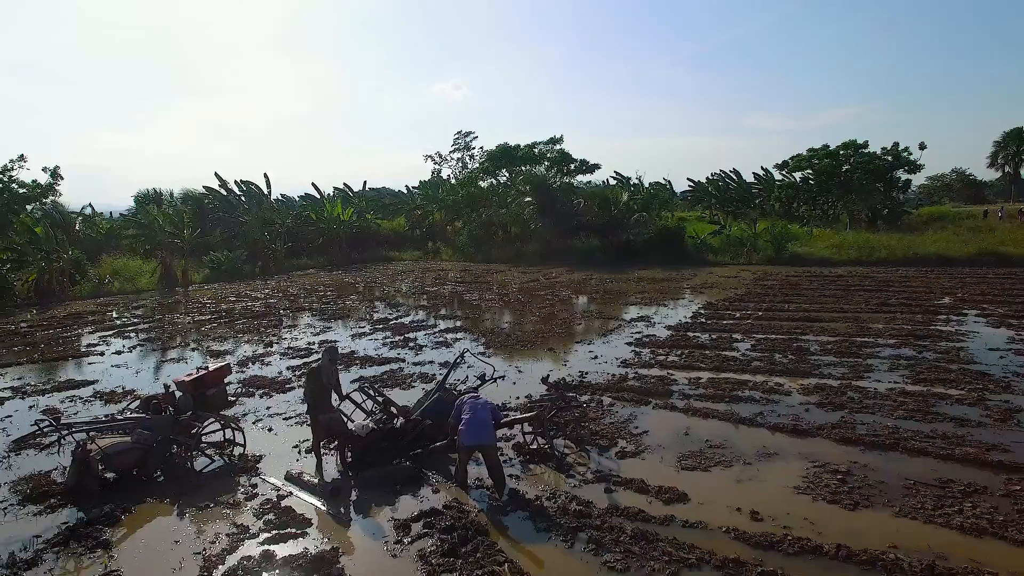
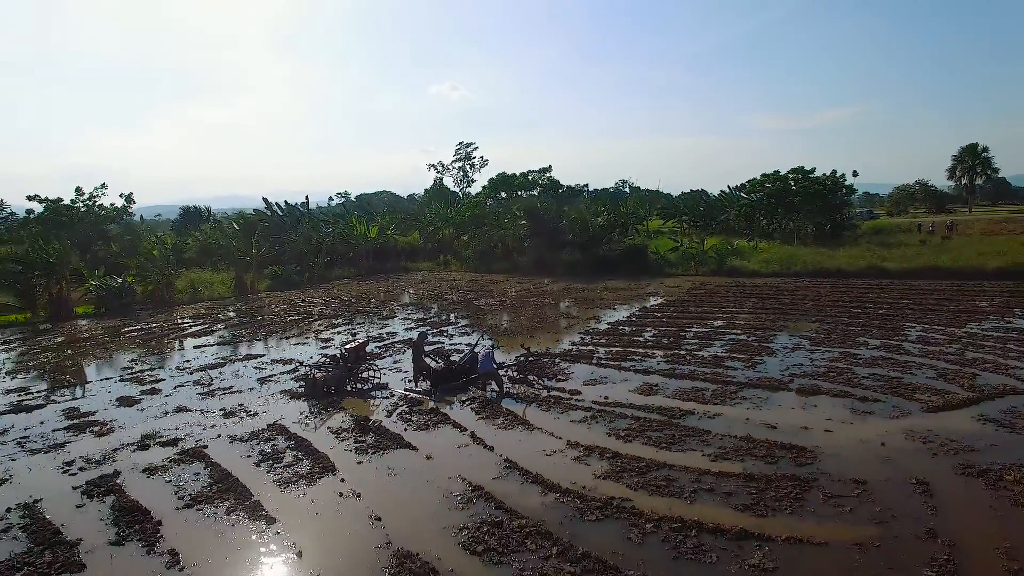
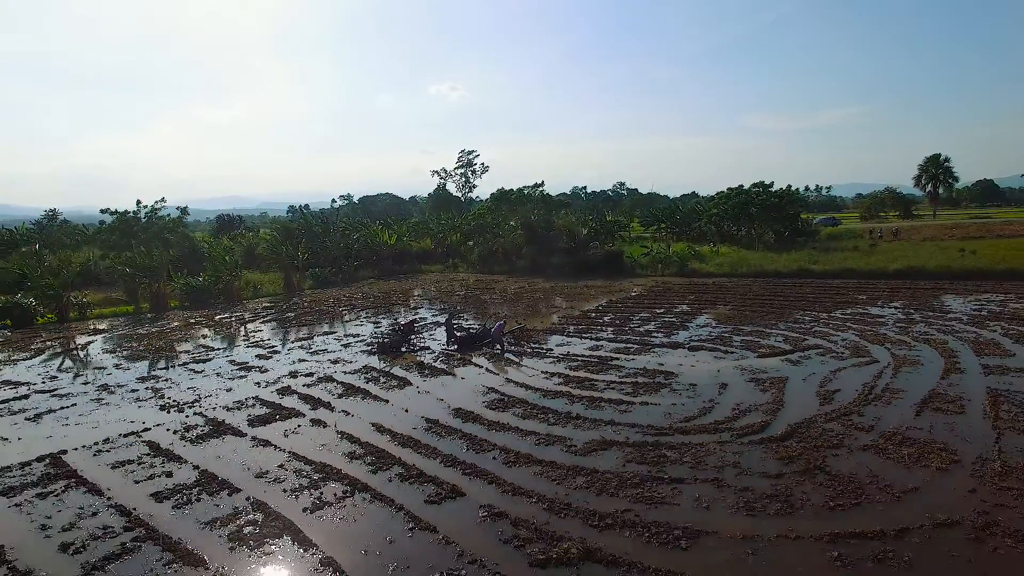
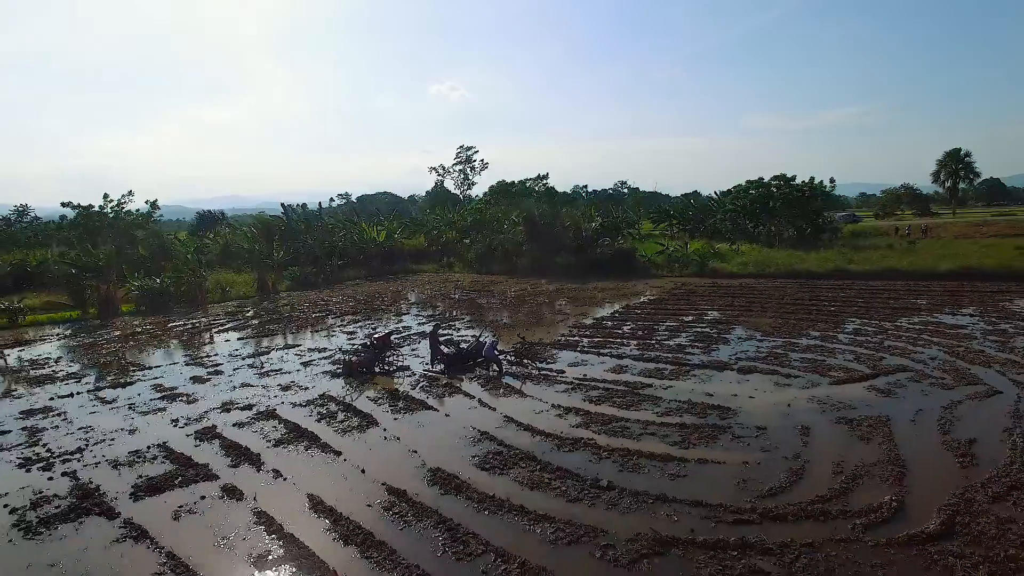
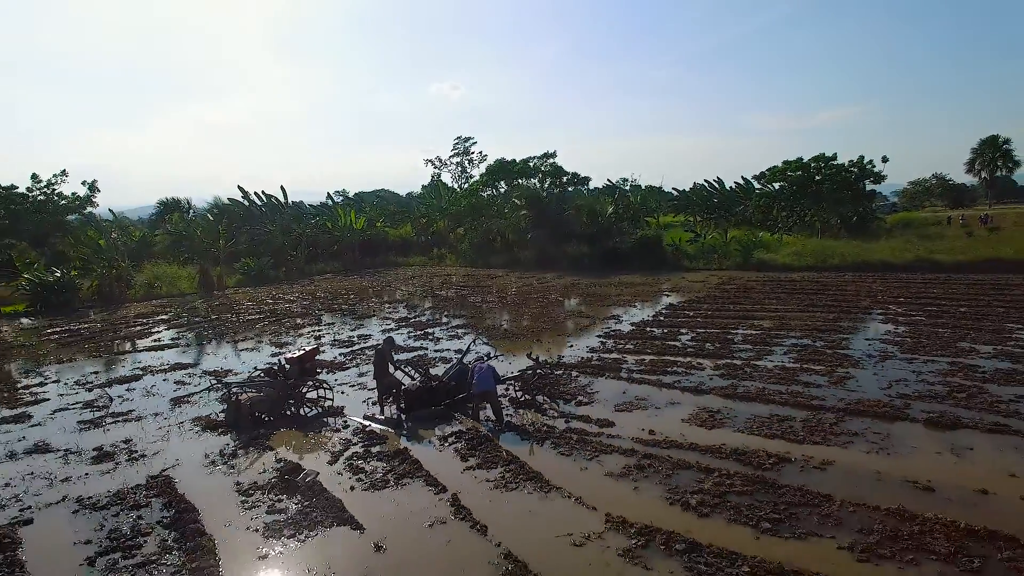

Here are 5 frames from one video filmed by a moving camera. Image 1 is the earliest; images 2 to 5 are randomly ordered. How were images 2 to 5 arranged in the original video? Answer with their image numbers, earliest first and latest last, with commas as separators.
5, 2, 4, 3
